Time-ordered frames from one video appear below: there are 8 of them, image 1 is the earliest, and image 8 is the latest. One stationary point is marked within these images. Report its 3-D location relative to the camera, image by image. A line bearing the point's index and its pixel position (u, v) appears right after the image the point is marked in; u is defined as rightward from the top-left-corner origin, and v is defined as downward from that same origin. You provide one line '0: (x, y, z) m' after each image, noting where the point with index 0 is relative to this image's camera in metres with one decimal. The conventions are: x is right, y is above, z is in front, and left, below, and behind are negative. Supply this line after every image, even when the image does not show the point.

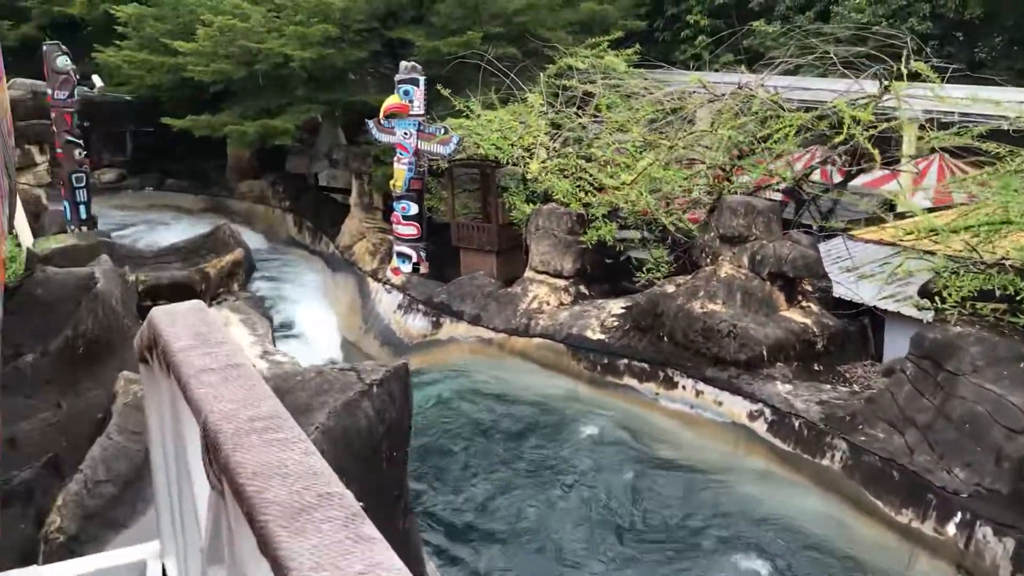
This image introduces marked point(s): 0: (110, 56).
0: (-6.3, +3.6, +14.9) m
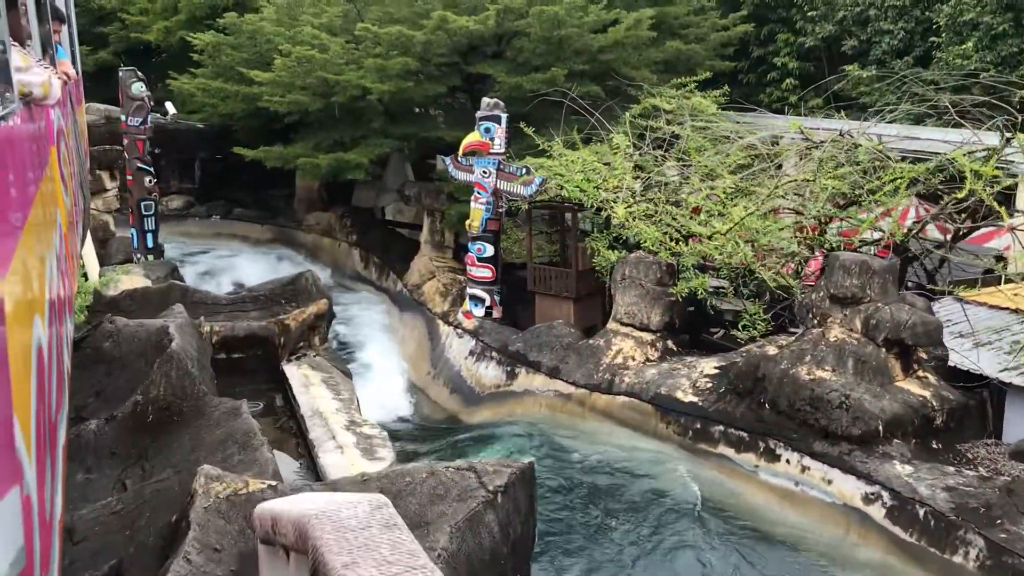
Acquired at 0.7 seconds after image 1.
0: (-5.1, +3.2, +14.8) m
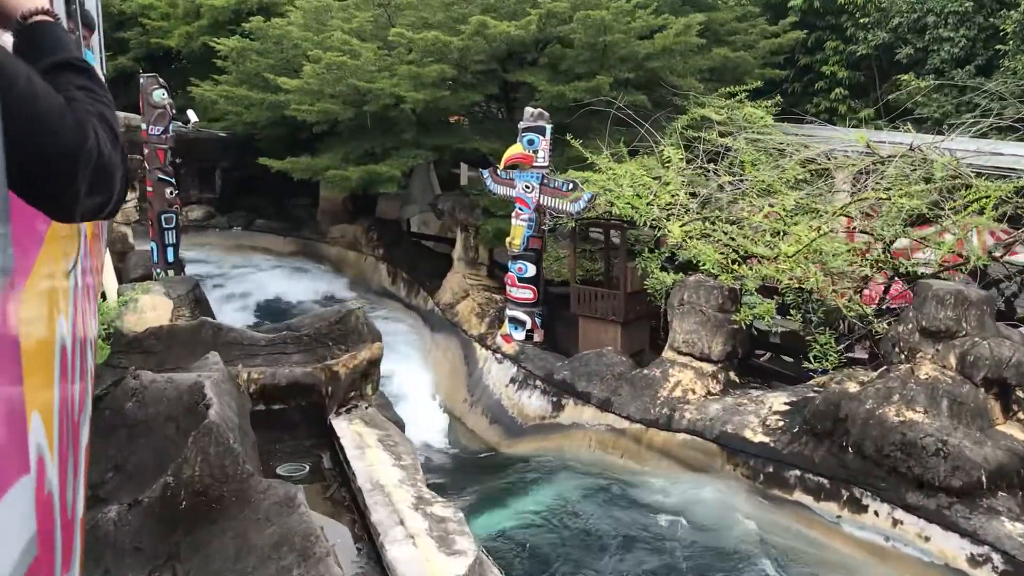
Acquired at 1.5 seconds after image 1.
0: (-4.5, +2.9, +14.2) m
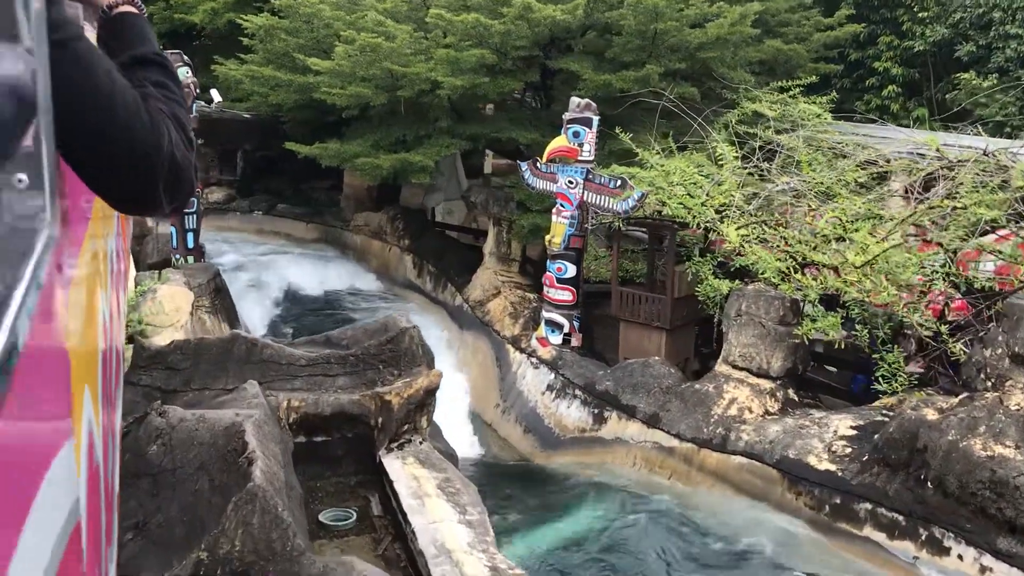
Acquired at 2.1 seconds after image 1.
0: (-4.0, +3.1, +13.7) m
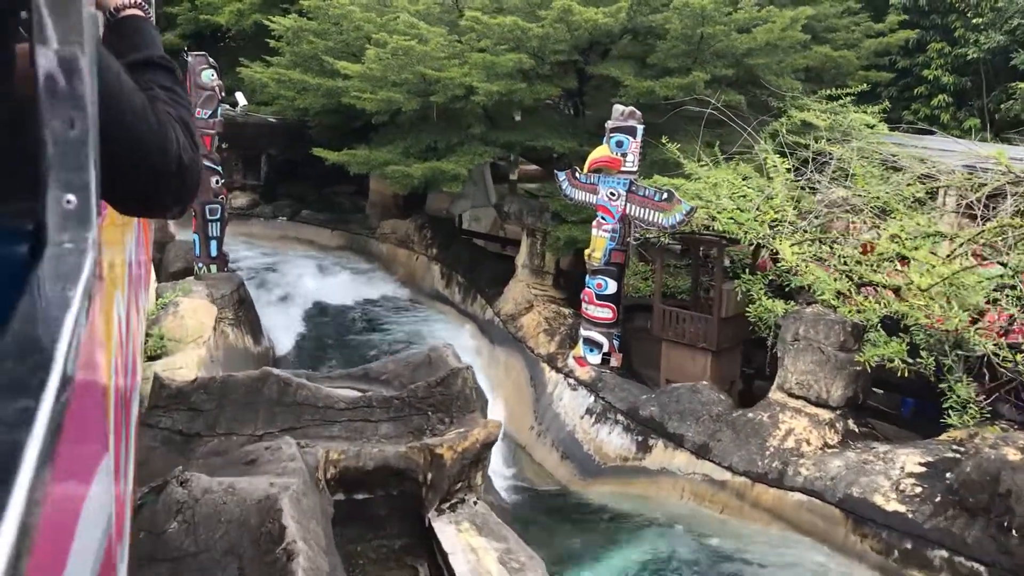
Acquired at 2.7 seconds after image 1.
0: (-3.5, +3.0, +13.3) m
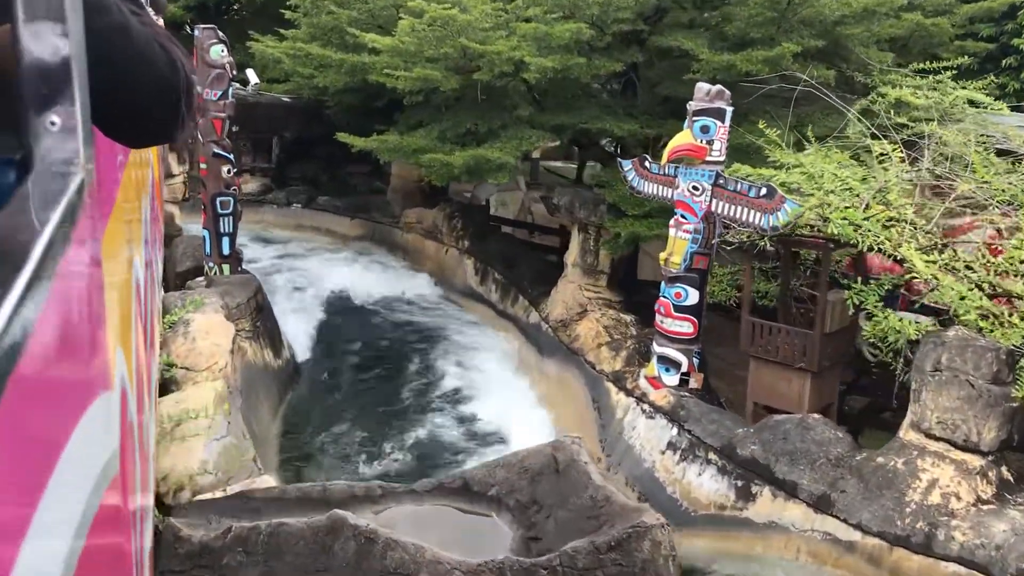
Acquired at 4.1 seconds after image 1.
0: (-3.0, +3.0, +11.9) m
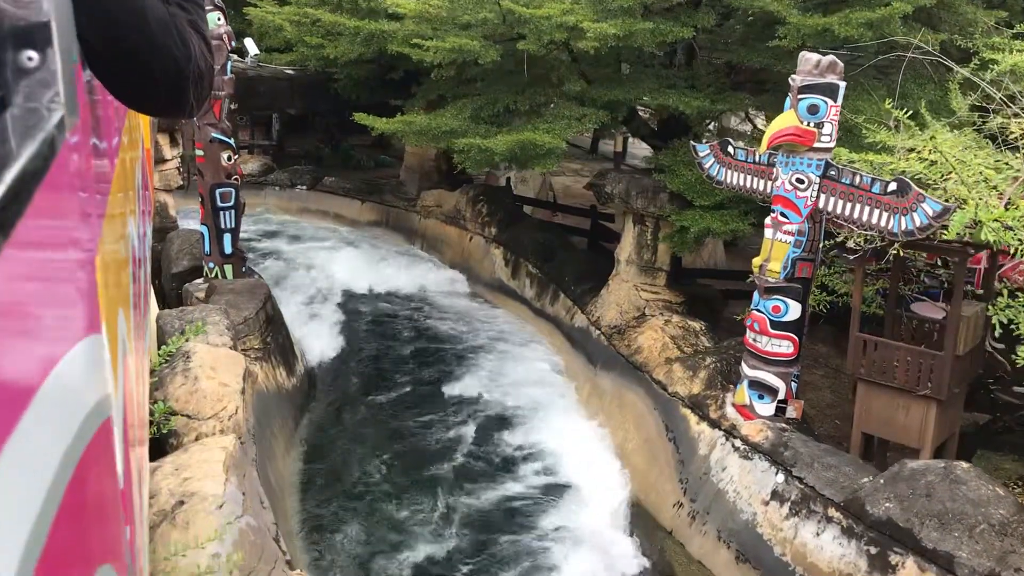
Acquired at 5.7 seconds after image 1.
0: (-2.6, +3.0, +10.5) m
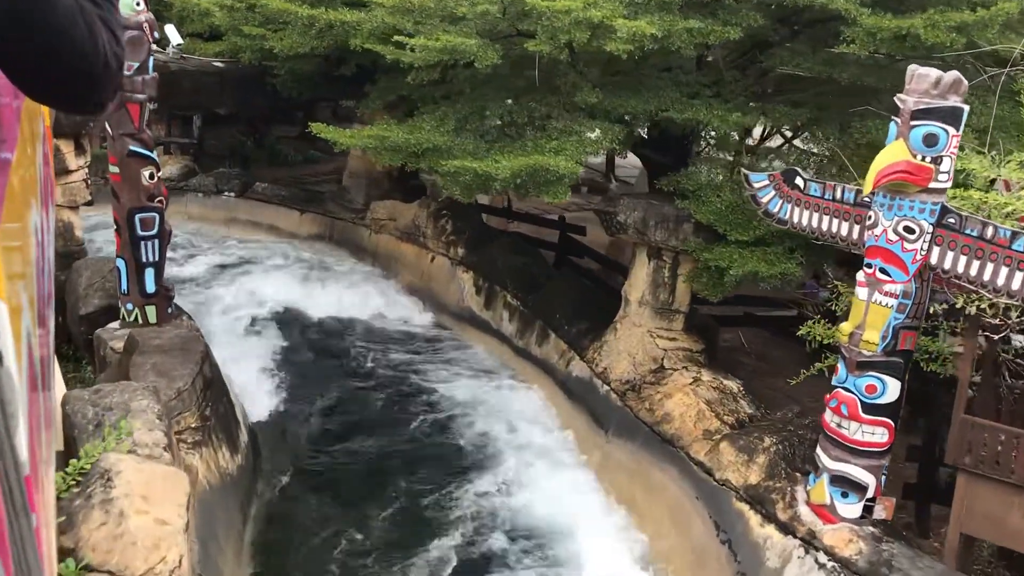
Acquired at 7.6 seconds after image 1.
0: (-2.8, +2.7, +8.8) m
